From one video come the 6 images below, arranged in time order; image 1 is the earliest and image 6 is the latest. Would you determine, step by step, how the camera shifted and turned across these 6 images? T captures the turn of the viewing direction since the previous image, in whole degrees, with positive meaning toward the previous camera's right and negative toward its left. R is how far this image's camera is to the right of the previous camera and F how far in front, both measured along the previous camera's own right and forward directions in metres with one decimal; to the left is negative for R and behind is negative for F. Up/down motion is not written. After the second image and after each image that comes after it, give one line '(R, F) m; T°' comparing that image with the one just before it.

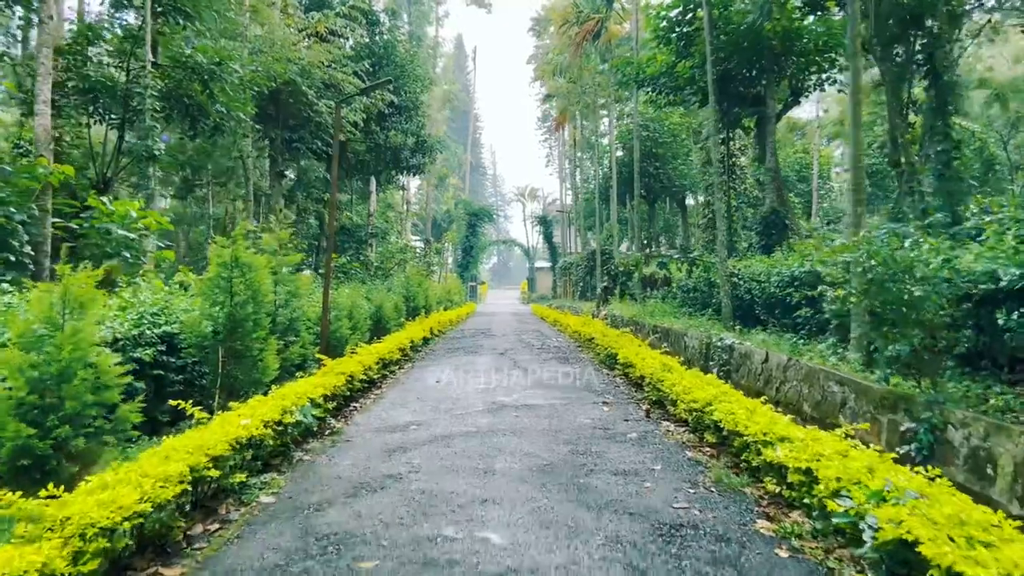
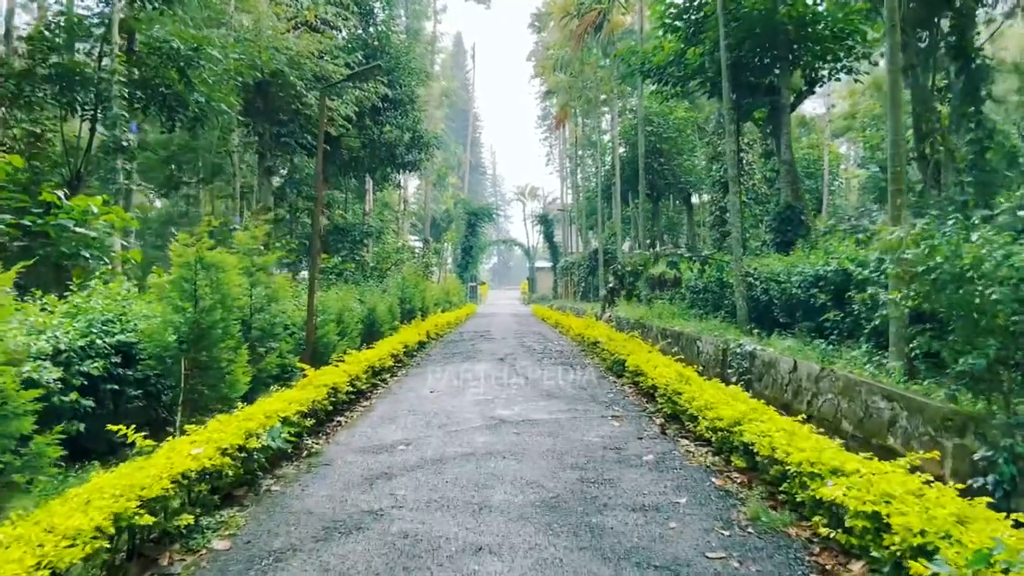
(0.0, +0.7) m; 0°
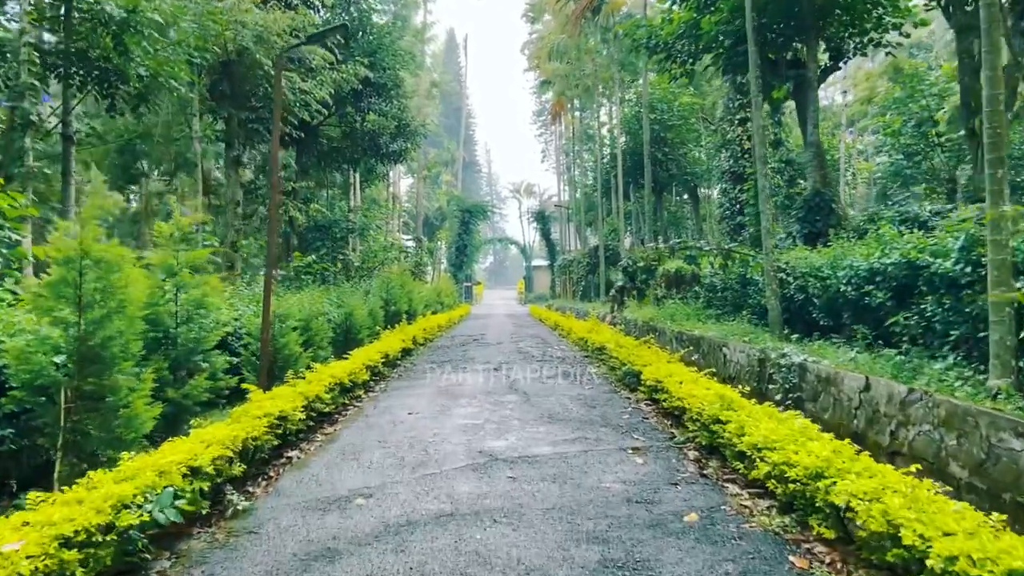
(0.0, +1.4) m; 0°
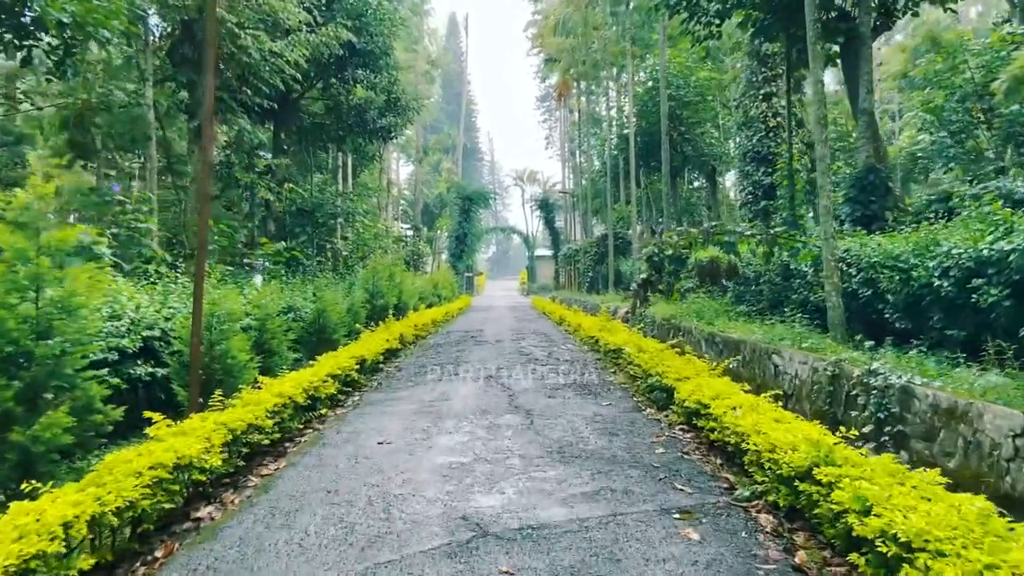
(0.0, +1.6) m; 0°
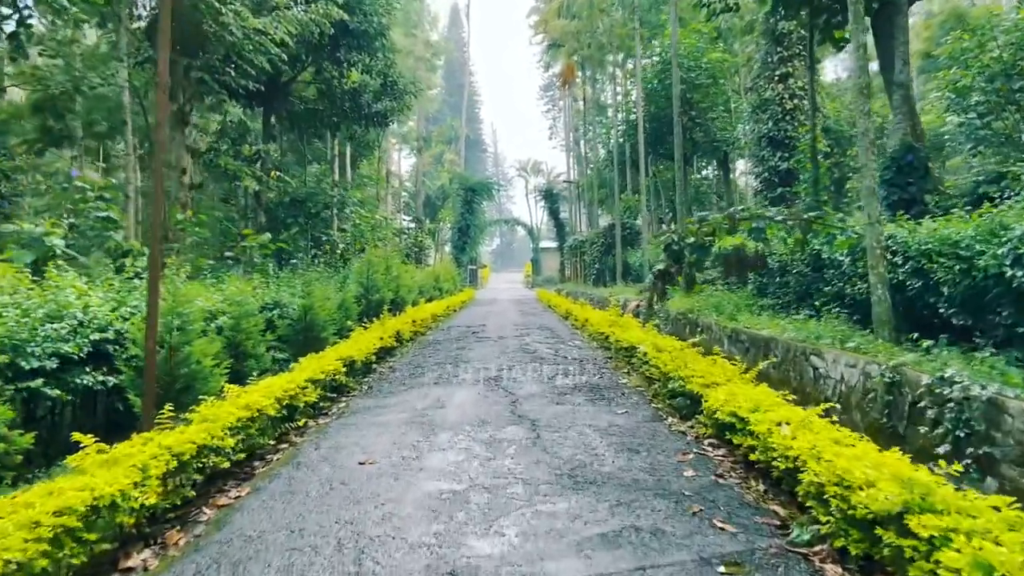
(0.0, +0.8) m; 0°
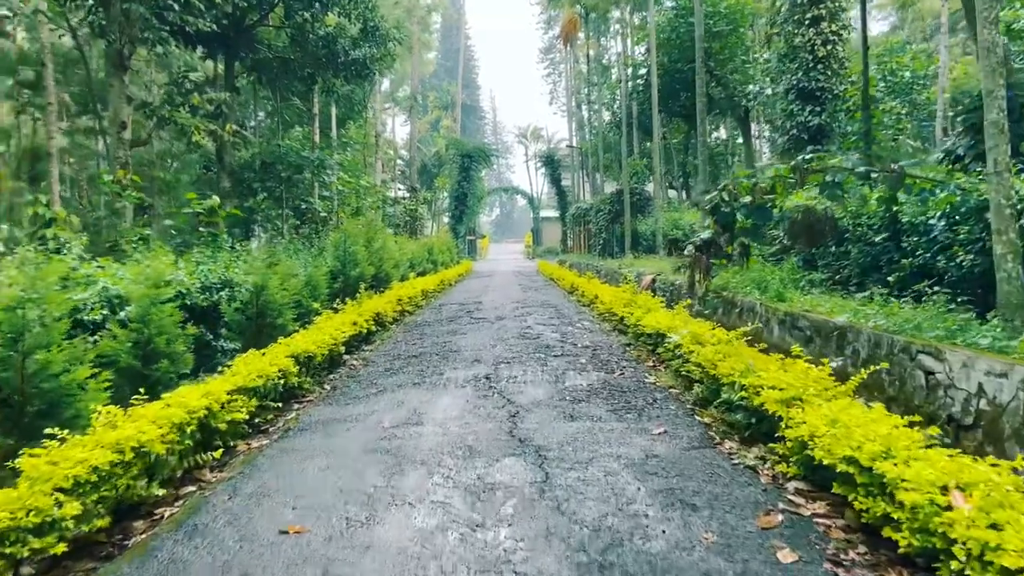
(0.0, +1.6) m; 0°
